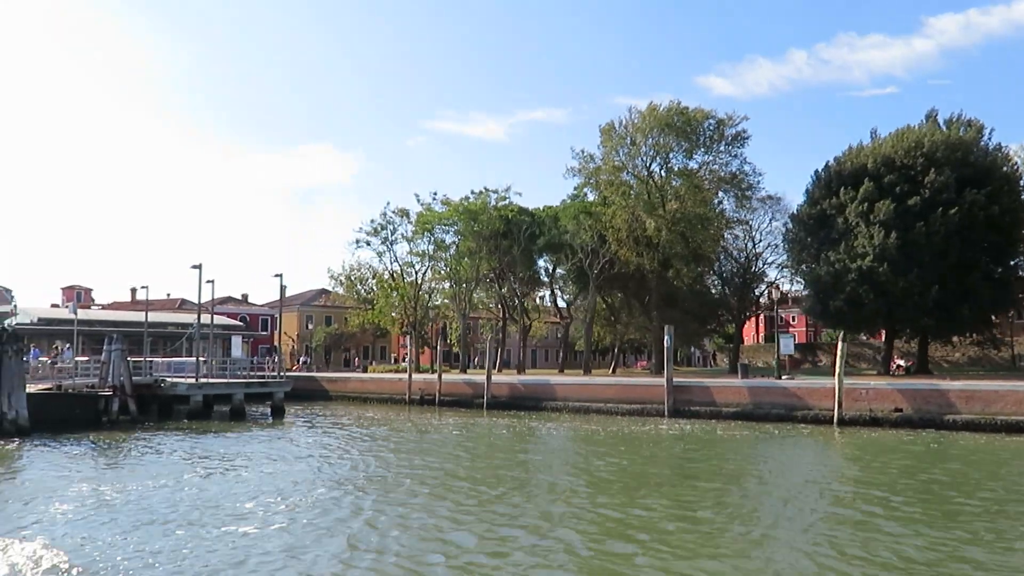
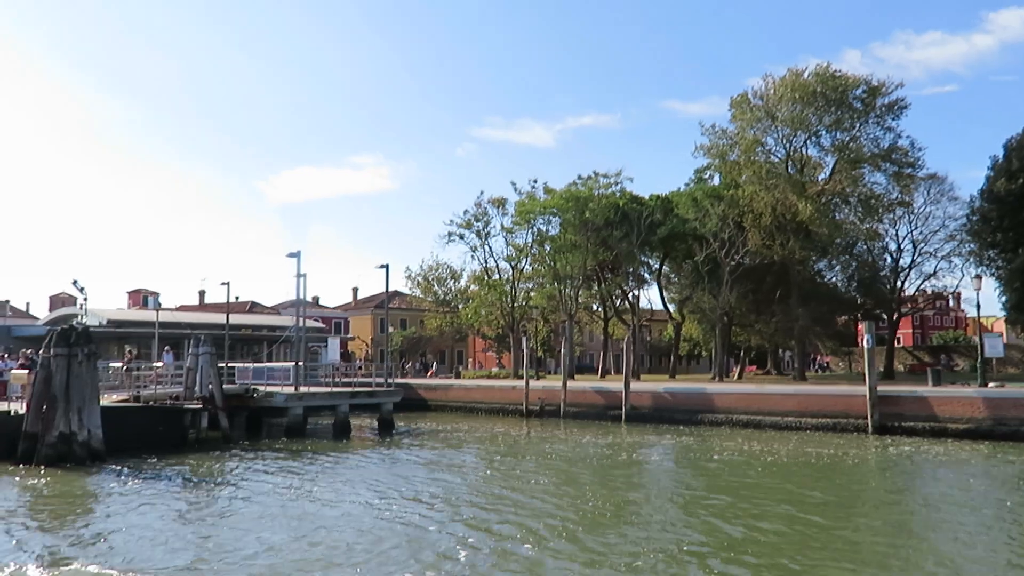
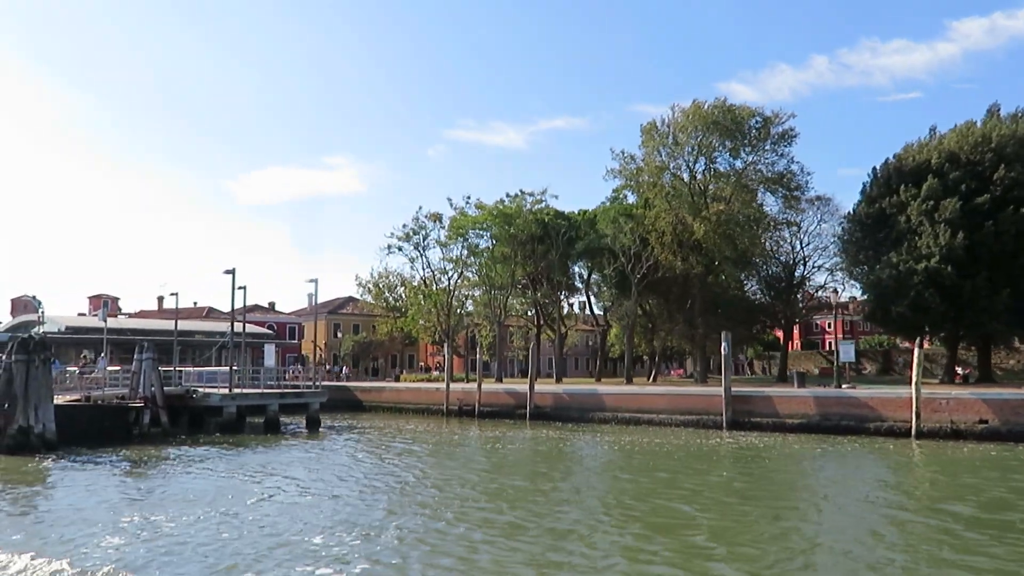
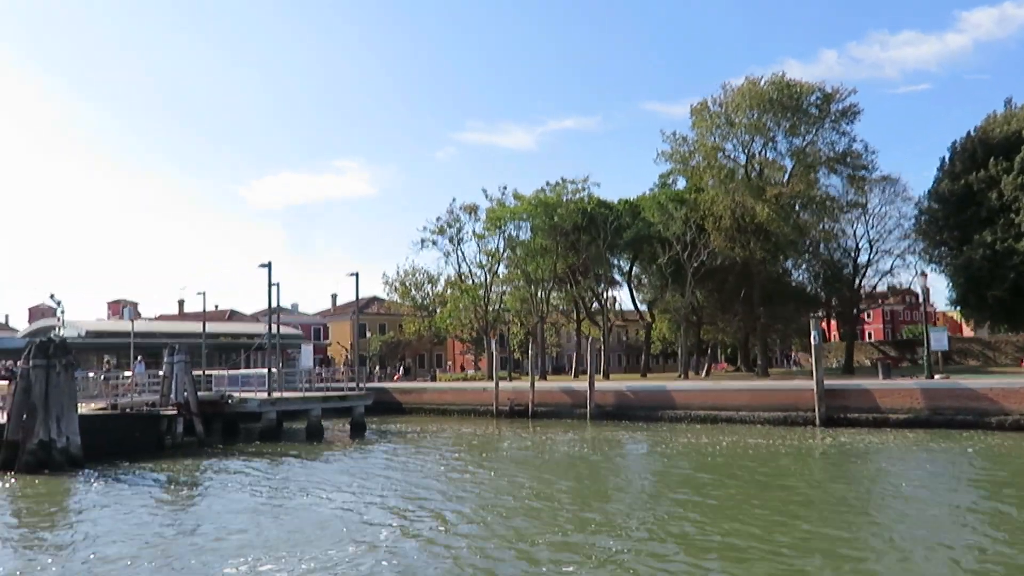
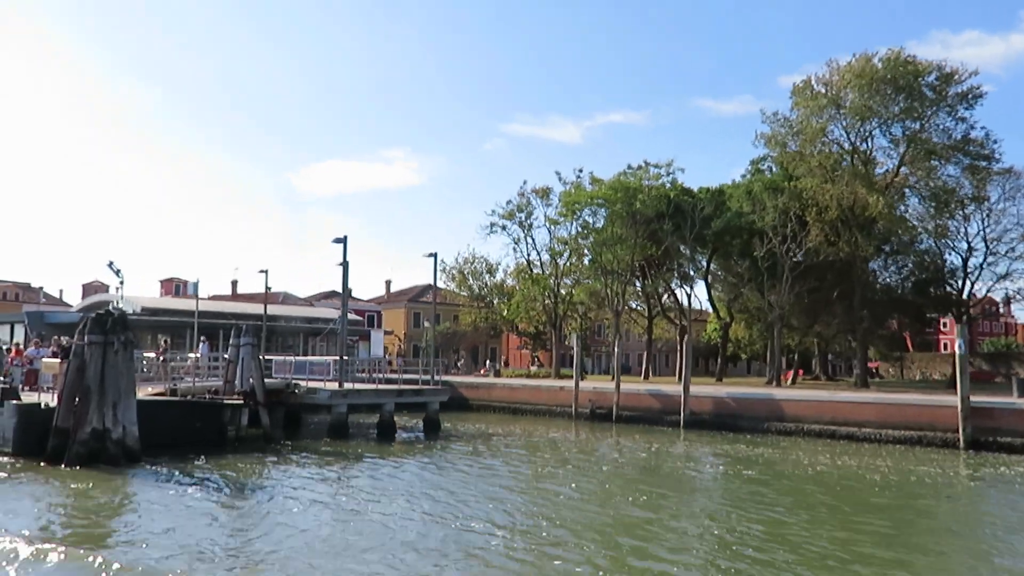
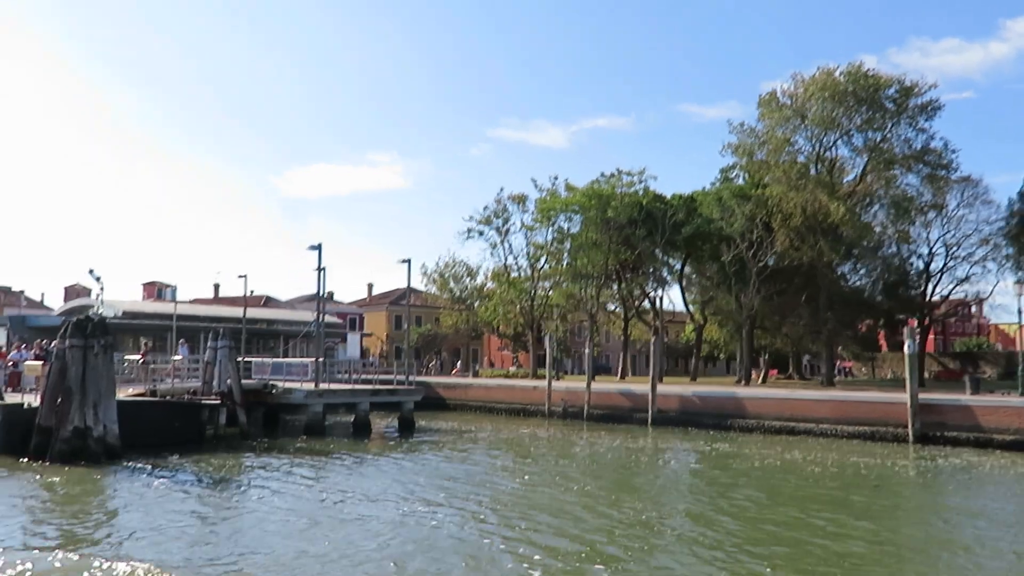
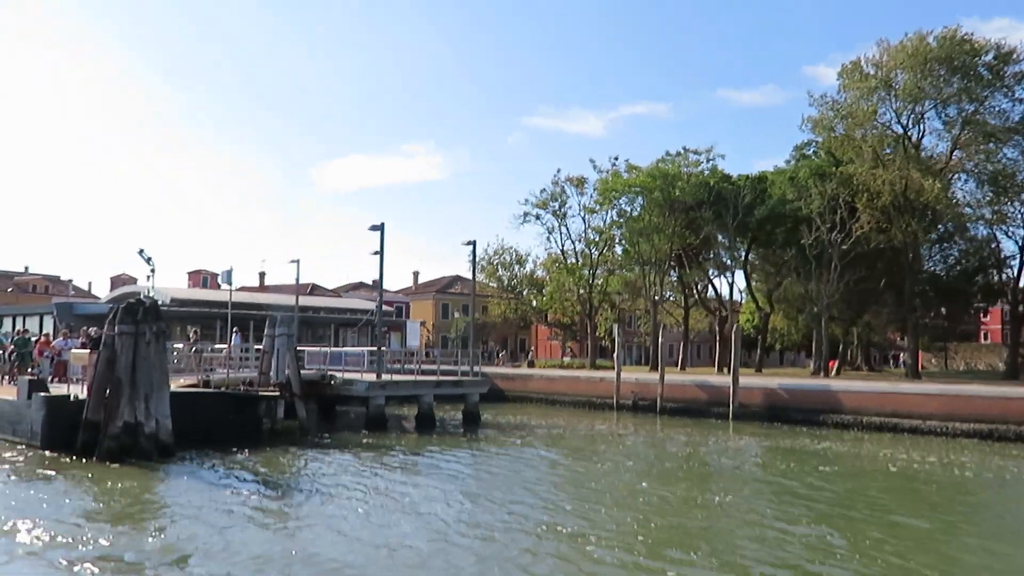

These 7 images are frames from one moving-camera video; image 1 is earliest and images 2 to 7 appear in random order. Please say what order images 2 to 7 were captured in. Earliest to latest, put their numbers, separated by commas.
3, 4, 2, 6, 5, 7
